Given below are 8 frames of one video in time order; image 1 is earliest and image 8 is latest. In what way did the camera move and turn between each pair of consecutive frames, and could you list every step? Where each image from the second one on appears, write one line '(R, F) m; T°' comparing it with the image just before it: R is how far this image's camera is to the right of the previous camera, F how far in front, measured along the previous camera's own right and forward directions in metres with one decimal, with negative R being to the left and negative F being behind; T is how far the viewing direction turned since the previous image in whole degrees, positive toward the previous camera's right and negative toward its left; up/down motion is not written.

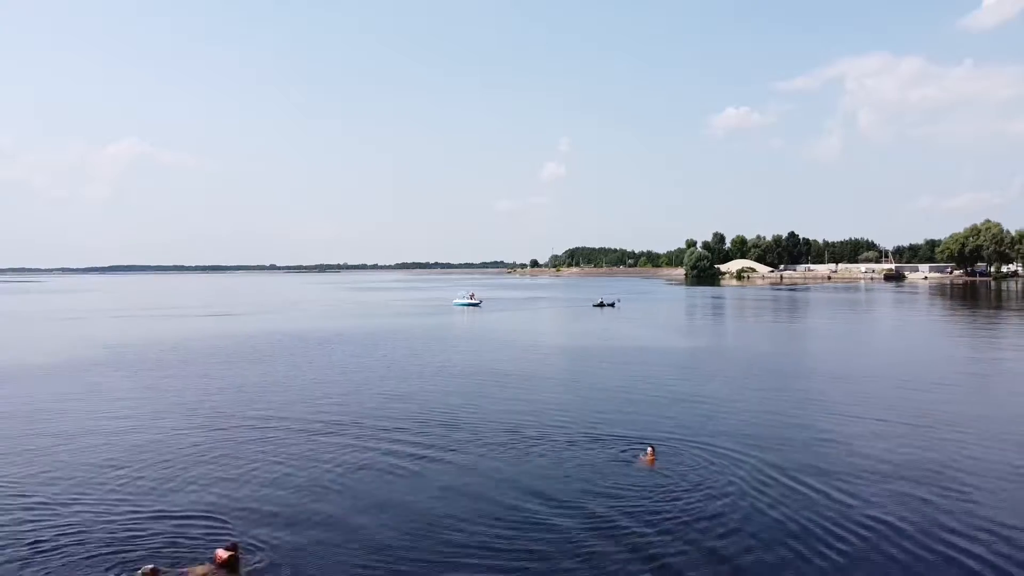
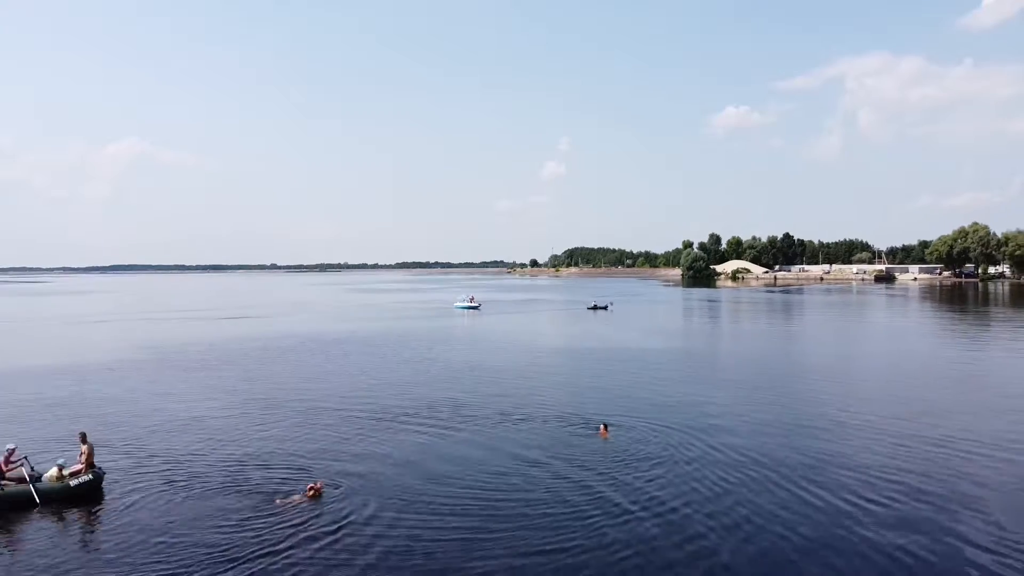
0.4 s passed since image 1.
(+0.1, -1.3) m; 0°
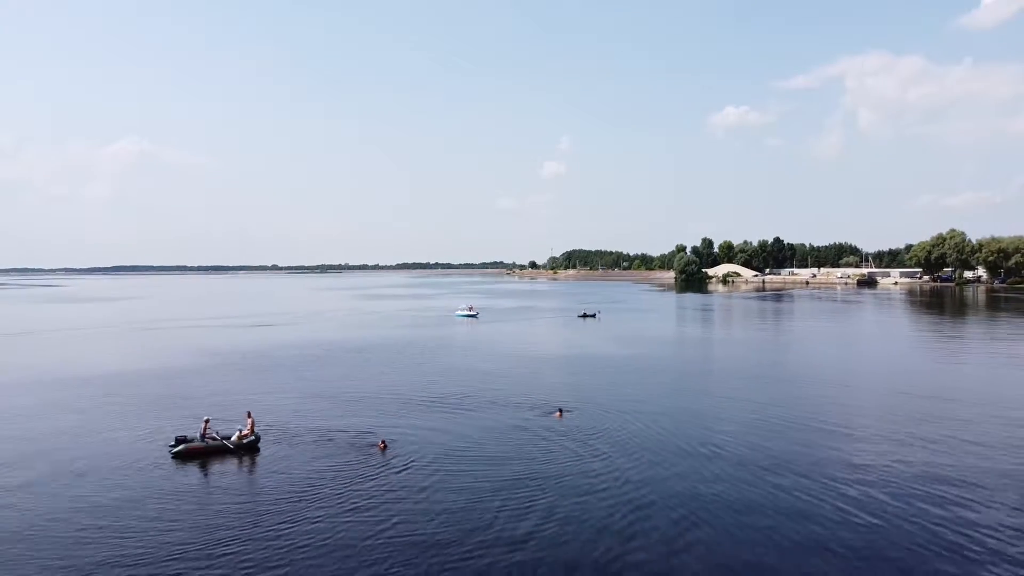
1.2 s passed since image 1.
(+0.2, -2.6) m; 0°
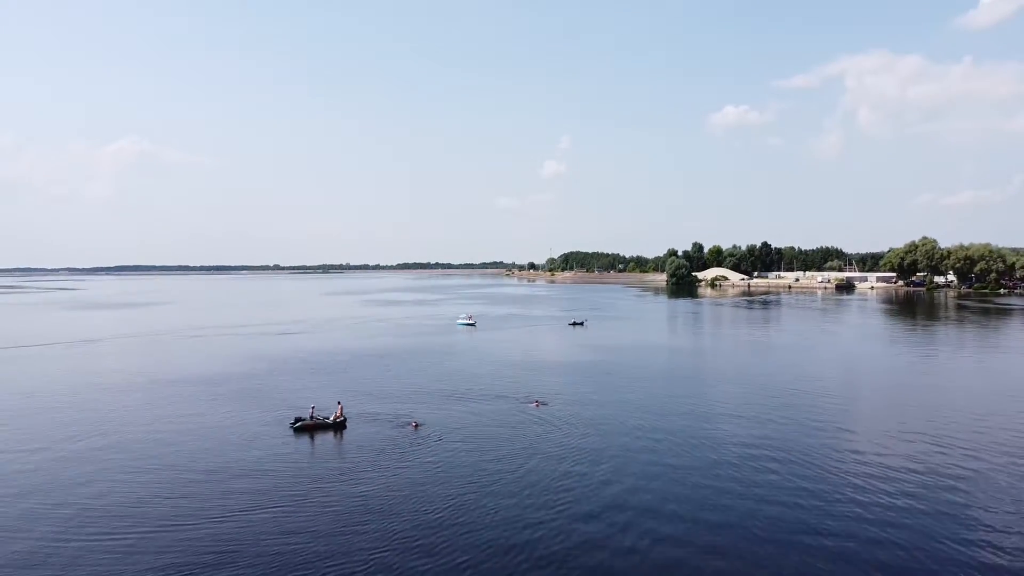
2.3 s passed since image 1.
(+0.3, -3.5) m; 0°
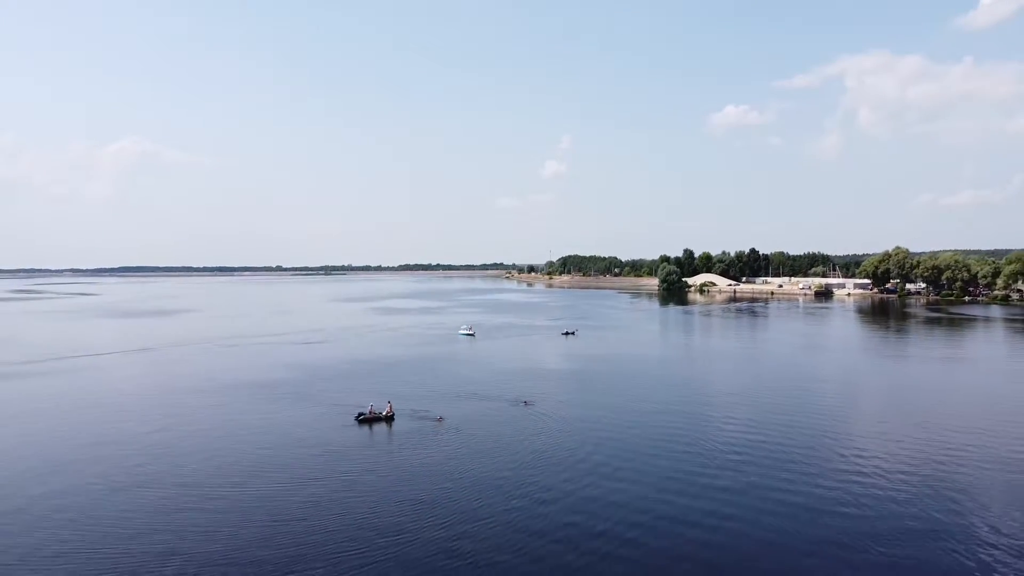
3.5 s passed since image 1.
(+0.3, -3.9) m; 0°
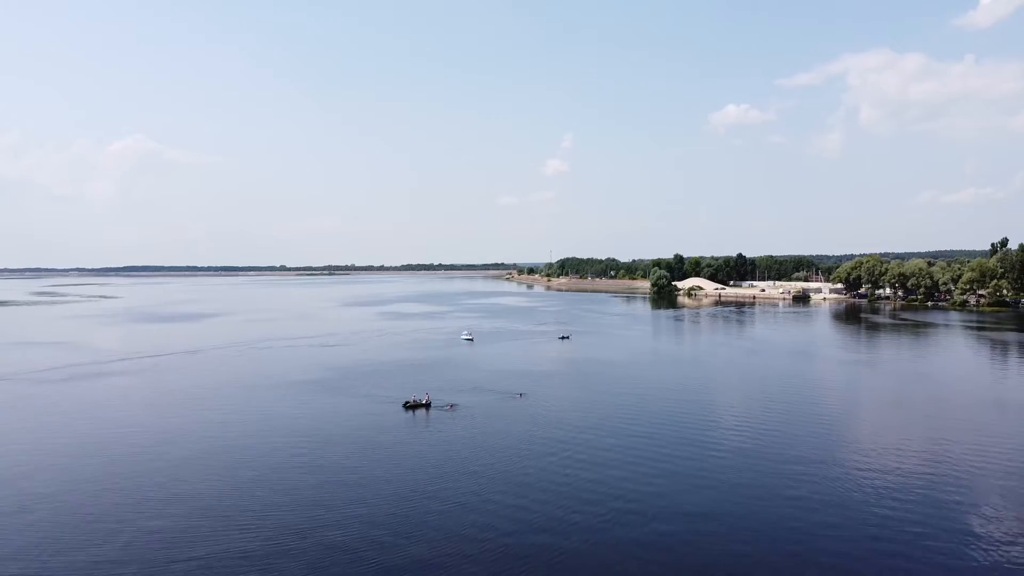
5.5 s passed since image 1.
(+0.3, -4.9) m; 0°
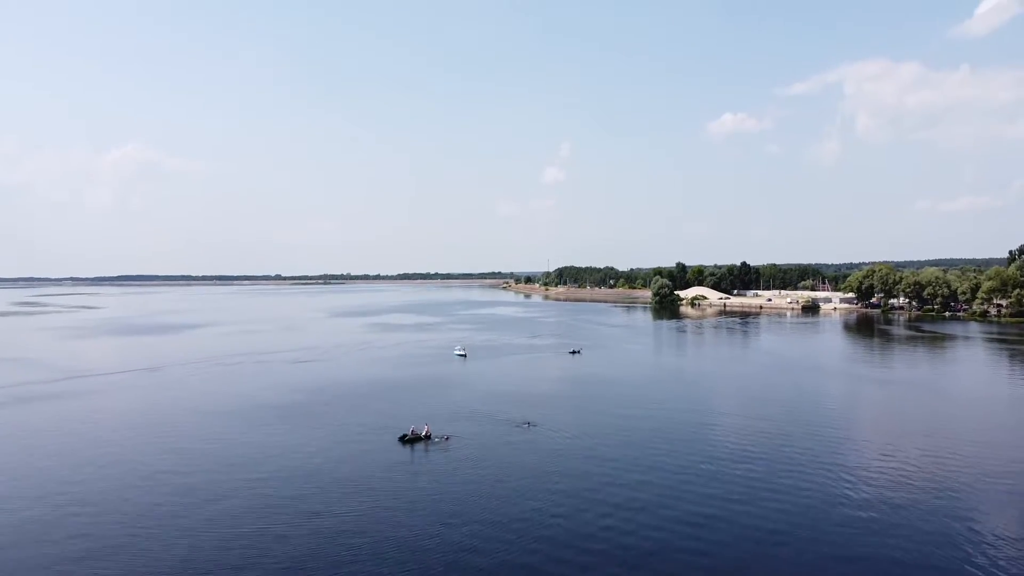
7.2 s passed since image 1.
(+0.1, +3.0) m; 0°
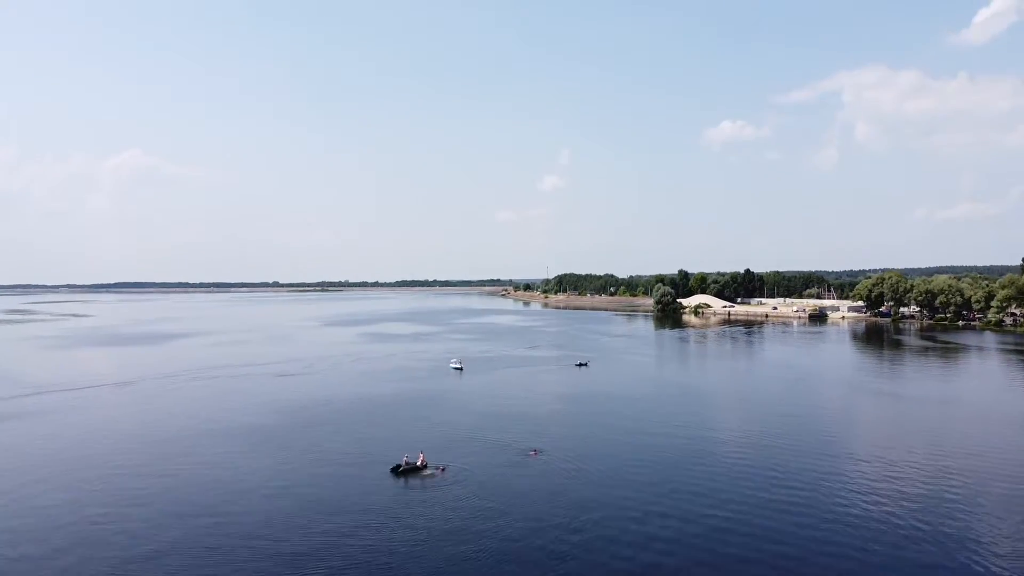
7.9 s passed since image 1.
(0.0, +1.9) m; 0°
